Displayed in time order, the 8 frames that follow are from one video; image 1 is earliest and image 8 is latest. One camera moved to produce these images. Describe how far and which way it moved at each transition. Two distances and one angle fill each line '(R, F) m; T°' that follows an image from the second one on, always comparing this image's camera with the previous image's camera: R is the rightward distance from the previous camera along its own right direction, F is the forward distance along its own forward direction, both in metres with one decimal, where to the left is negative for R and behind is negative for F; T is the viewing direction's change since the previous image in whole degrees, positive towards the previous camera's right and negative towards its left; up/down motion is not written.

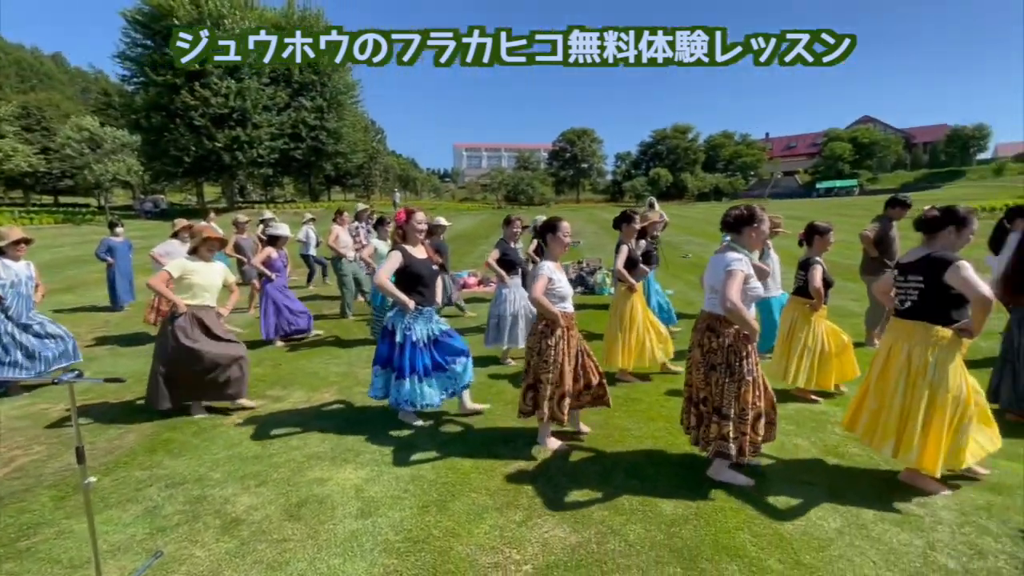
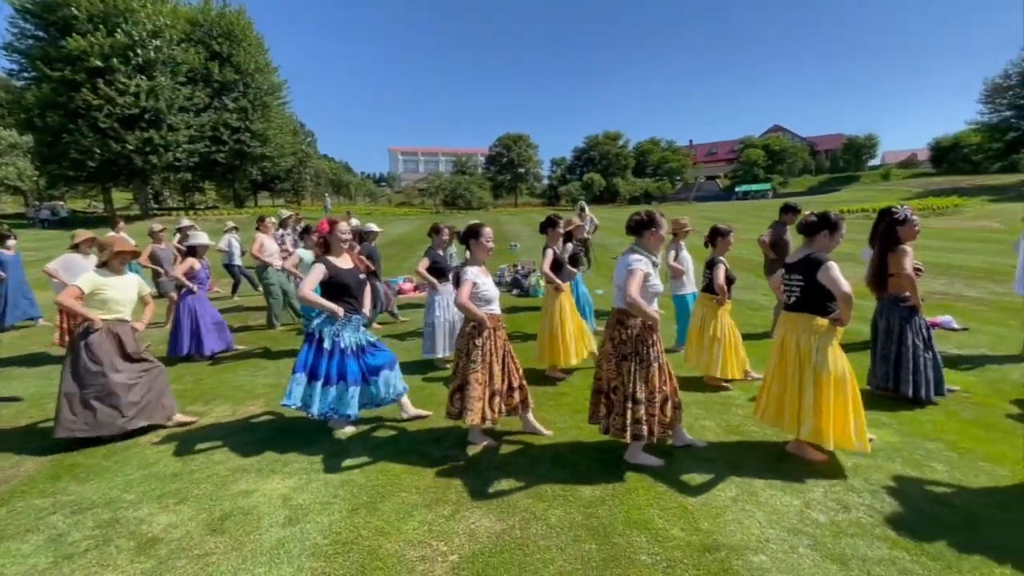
(+0.1, -0.2) m; +7°
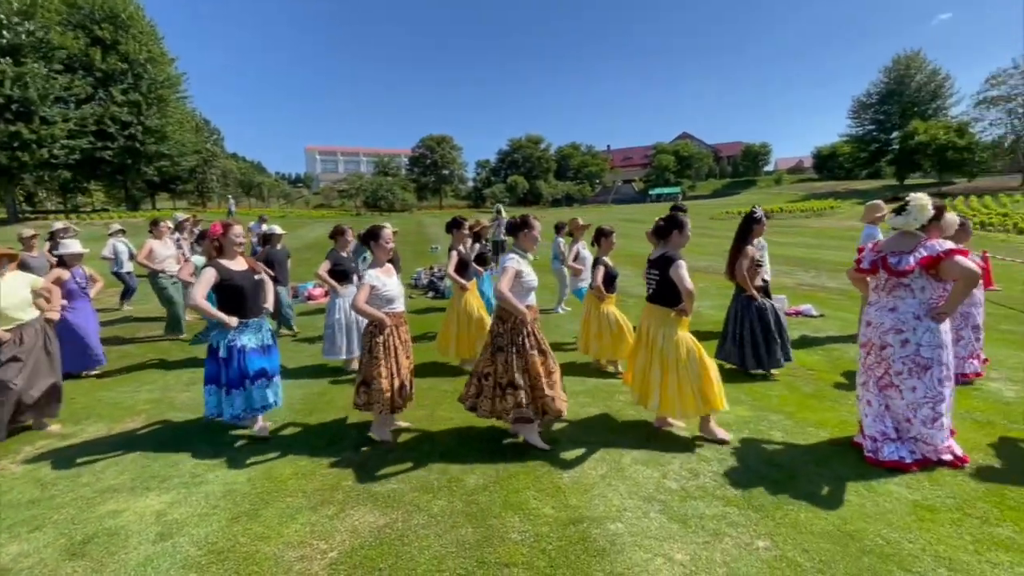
(+0.4, -0.2) m; +8°
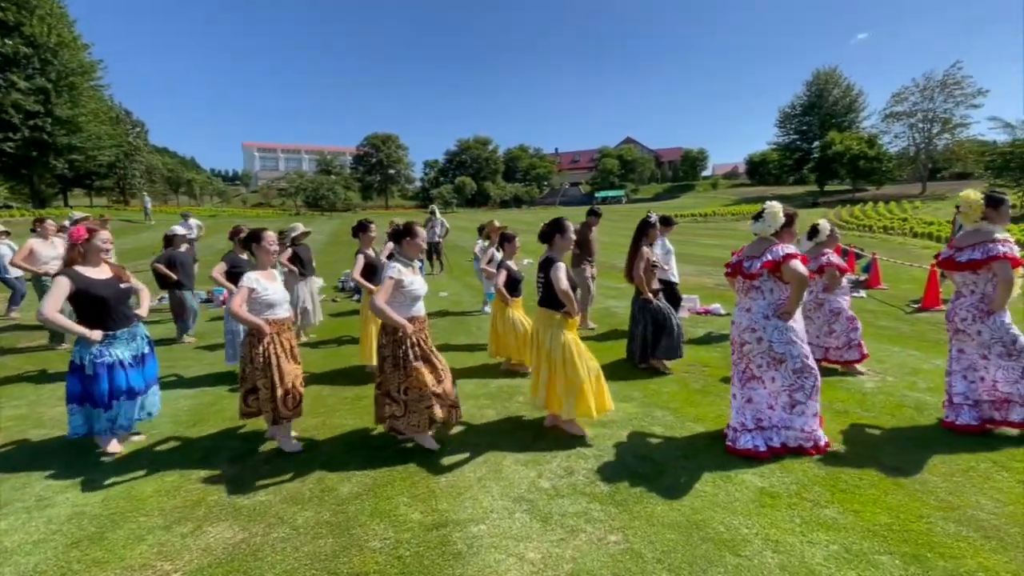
(+0.6, 0.0) m; +6°
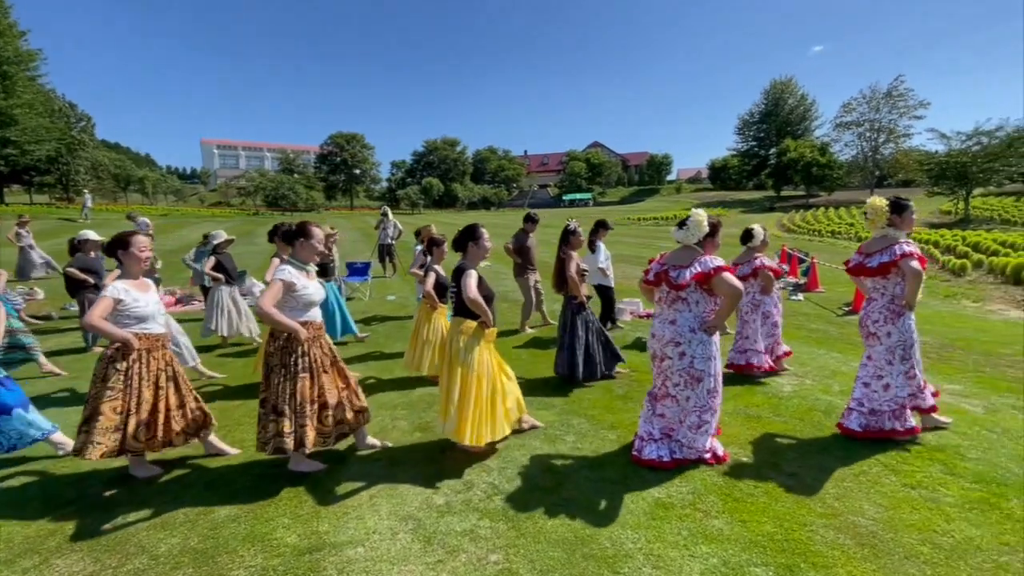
(+0.6, +0.1) m; +4°
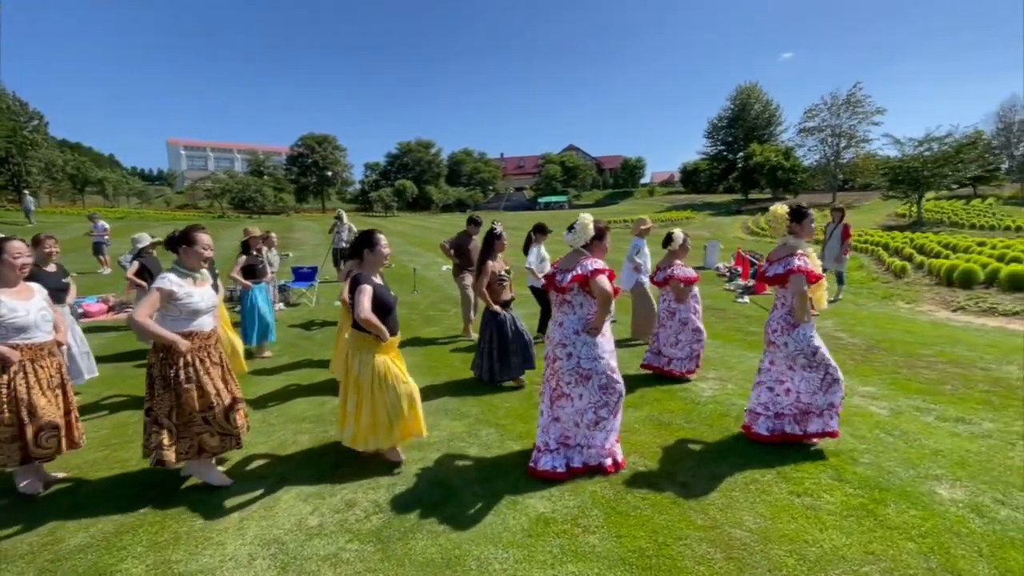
(+0.8, +0.1) m; +3°
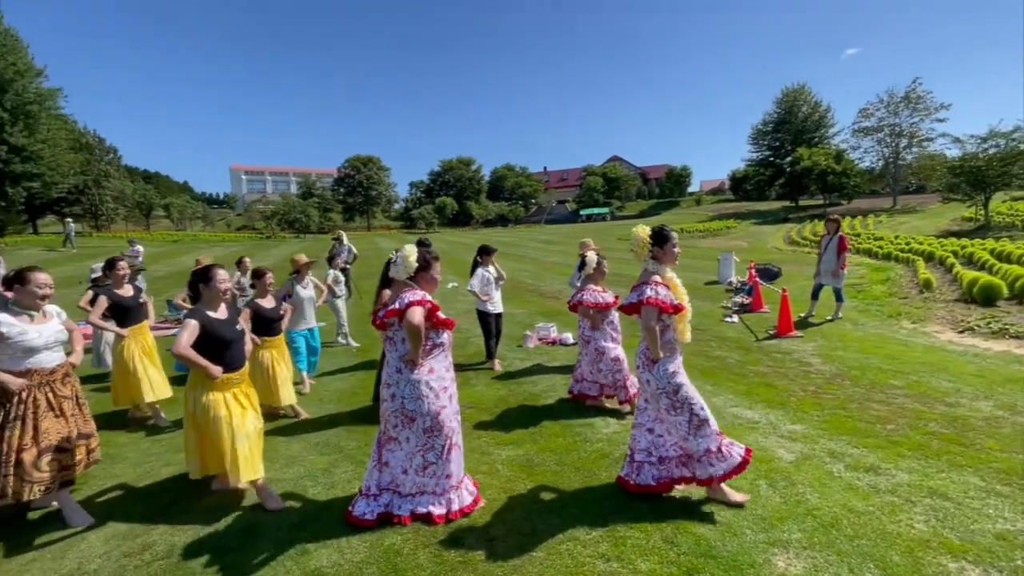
(+2.0, +0.3) m; -6°
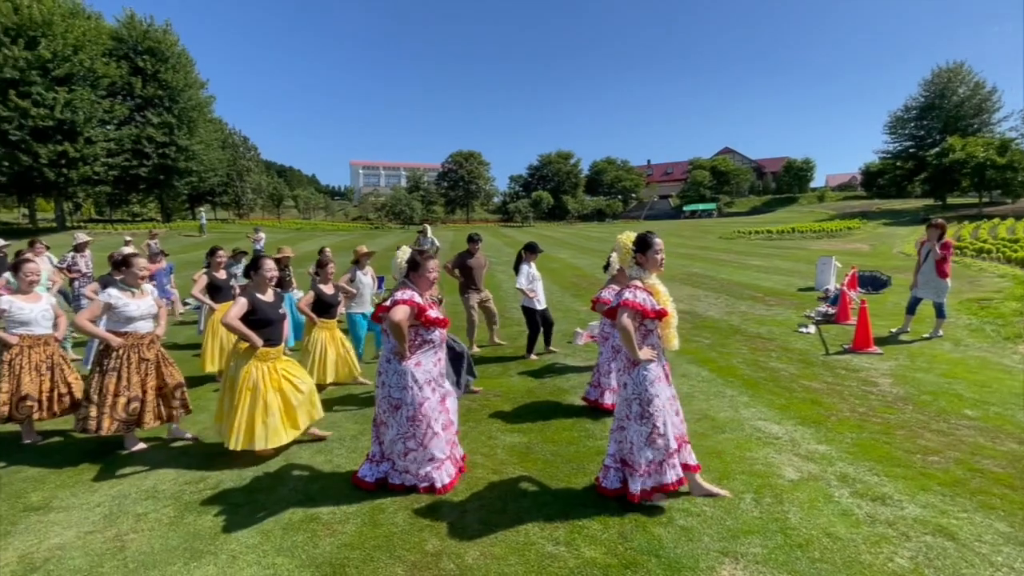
(+1.0, -0.2) m; -11°
